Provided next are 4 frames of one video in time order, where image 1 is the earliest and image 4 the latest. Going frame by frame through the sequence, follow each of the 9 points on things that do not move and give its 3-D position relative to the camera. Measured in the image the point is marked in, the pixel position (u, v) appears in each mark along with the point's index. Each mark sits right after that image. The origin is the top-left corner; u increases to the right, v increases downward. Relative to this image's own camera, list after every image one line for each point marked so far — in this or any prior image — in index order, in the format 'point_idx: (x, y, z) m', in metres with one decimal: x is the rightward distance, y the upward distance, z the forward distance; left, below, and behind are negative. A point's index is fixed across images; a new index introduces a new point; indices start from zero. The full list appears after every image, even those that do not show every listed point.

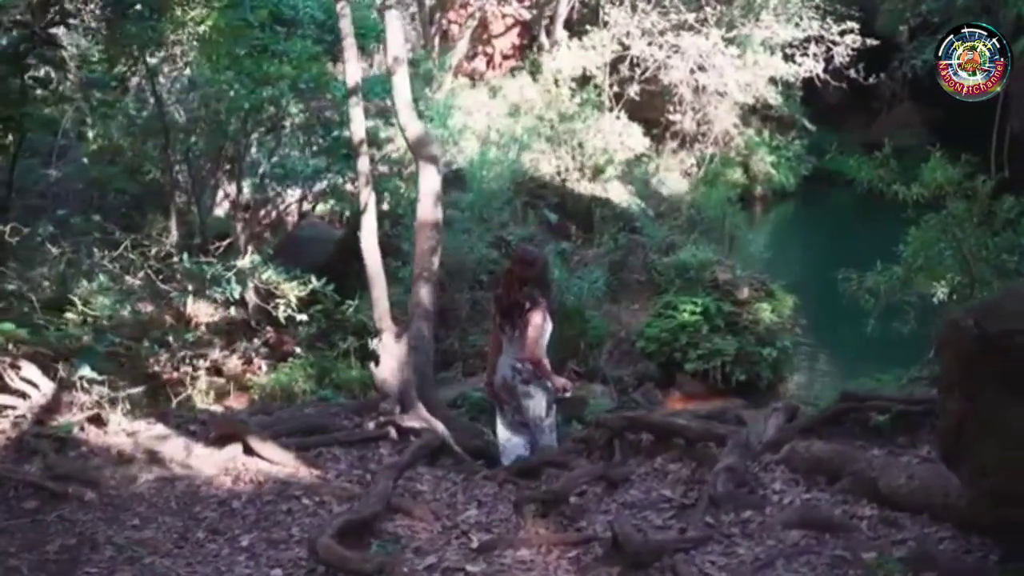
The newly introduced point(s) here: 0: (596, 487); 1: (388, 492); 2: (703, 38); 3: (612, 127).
0: (+0.4, -1.0, +5.5) m
1: (-0.7, -1.1, +5.5) m
2: (+2.9, +3.8, +16.1) m
3: (+1.7, +2.3, +14.2) m
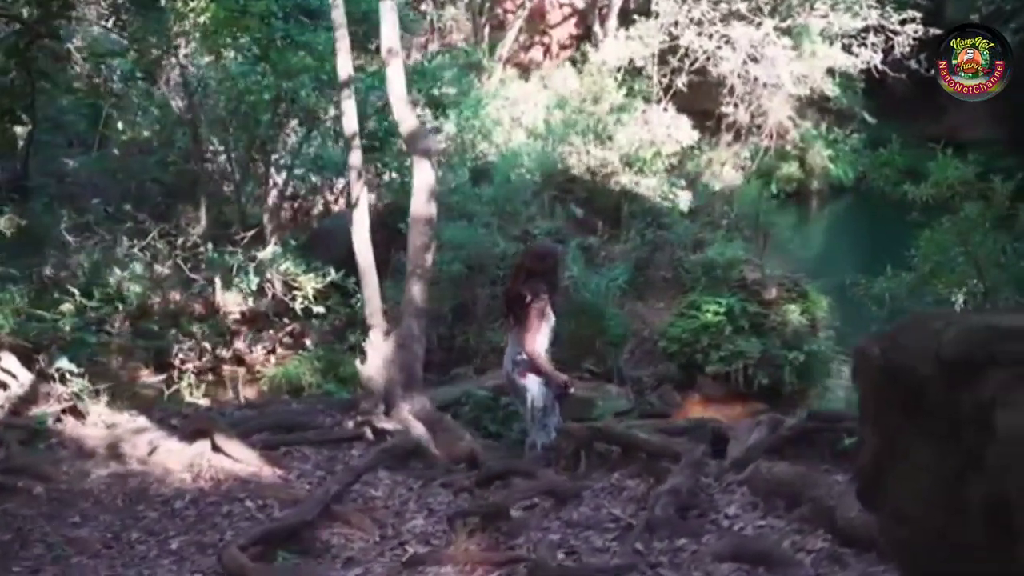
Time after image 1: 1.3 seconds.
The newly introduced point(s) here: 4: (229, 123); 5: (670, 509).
0: (+0.2, -1.1, +5.3) m
1: (-0.9, -1.1, +5.3) m
2: (+3.6, +3.8, +15.6) m
3: (+2.2, +2.3, +13.8) m
4: (-3.1, +1.8, +11.8) m
5: (+0.7, -1.0, +4.7) m
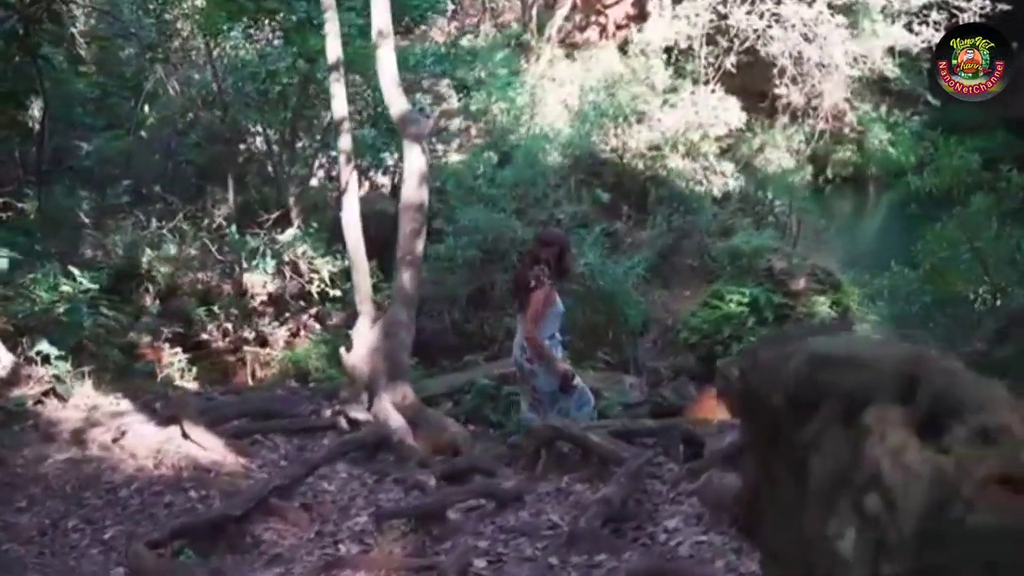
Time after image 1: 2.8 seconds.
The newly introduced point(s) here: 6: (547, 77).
0: (-0.1, -1.0, +5.1) m
1: (-1.2, -1.0, +5.2) m
2: (+4.2, +4.0, +15.0) m
3: (+2.7, +2.5, +13.4) m
4: (-2.8, +2.0, +11.8) m
5: (+0.4, -1.0, +4.5) m
6: (+0.6, +2.5, +12.7) m
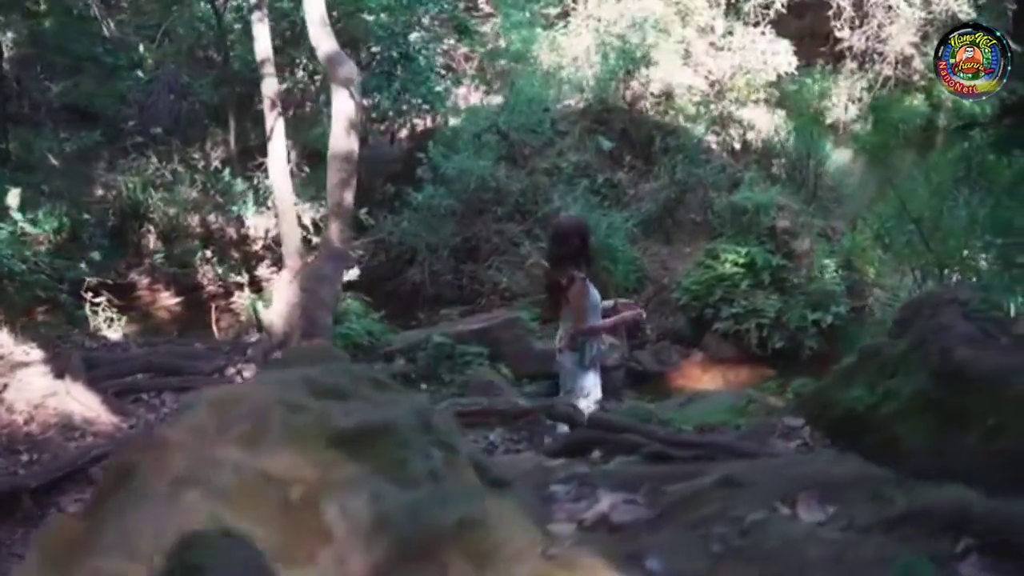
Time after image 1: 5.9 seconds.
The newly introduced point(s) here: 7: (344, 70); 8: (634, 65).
0: (-0.9, -0.9, +4.7) m
1: (-1.9, -0.8, +5.0) m
2: (+4.6, +4.5, +13.8) m
3: (+2.9, +3.0, +12.4) m
4: (-2.7, +2.6, +11.4) m
5: (-0.5, -0.9, +4.1) m
6: (+0.7, +3.0, +11.9) m
7: (-1.1, +1.5, +7.1) m
8: (+1.3, +2.5, +11.7) m
